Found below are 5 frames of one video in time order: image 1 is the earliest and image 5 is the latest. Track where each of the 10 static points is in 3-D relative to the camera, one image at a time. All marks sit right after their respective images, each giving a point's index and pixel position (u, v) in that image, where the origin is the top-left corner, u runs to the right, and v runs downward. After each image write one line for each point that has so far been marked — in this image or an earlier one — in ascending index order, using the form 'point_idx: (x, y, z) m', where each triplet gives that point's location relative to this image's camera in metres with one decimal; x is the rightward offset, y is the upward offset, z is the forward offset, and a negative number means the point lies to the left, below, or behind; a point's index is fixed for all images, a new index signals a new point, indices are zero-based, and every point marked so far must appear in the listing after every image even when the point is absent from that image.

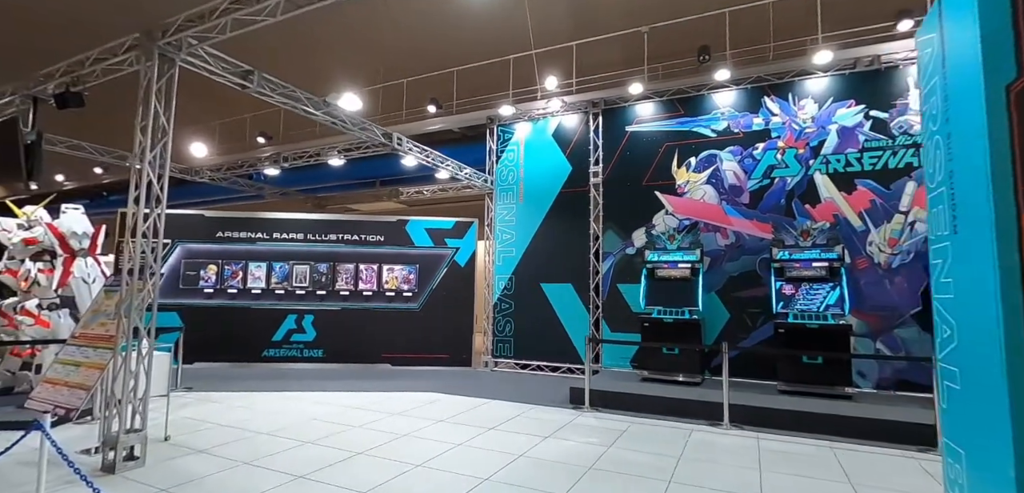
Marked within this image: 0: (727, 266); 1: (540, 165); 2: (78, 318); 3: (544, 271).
0: (+2.9, -0.3, +6.9) m
1: (+0.5, +1.3, +8.3) m
2: (-4.4, -0.8, +5.2) m
3: (+0.5, -0.4, +8.1) m
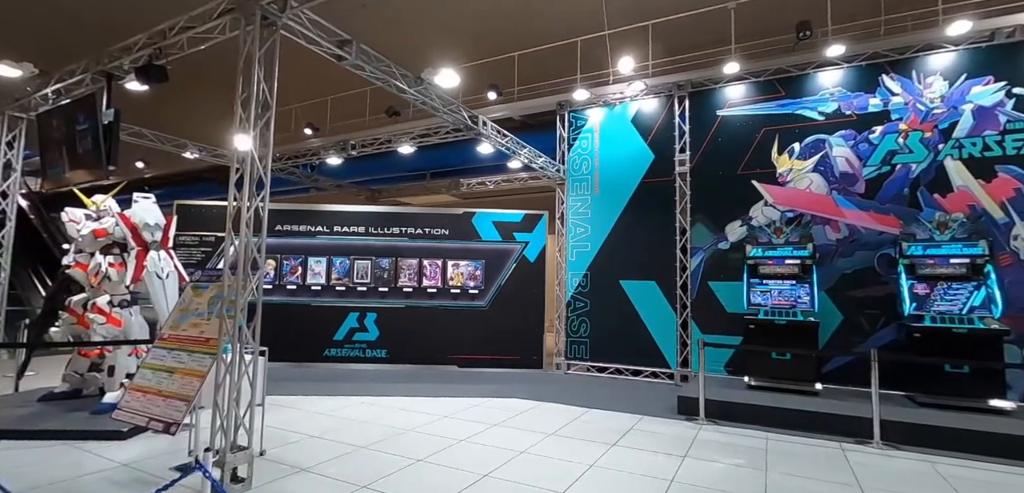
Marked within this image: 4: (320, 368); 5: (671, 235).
0: (+4.0, -0.2, +6.2) m
1: (+1.6, +1.4, +7.7) m
2: (-3.4, -0.7, +4.8) m
3: (+1.6, -0.3, +7.5) m
4: (-2.9, -1.9, +7.8) m
5: (+2.2, +0.2, +7.2) m
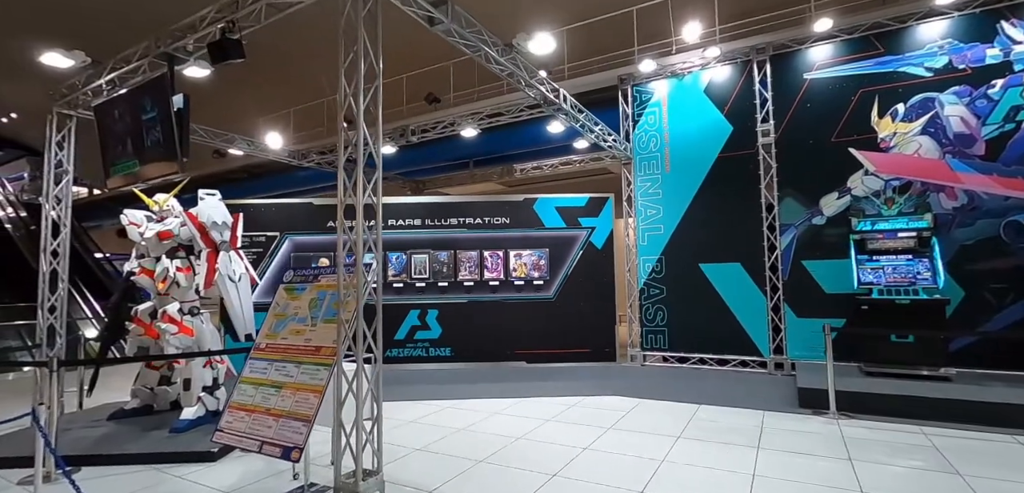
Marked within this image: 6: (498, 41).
0: (+4.9, +0.1, +5.6) m
1: (+2.5, +1.7, +7.2) m
2: (-2.4, -0.7, +4.4) m
3: (+2.6, 0.0, +7.0) m
4: (-1.9, -1.8, +7.5) m
5: (+3.2, +0.4, +6.7) m
6: (-0.1, +1.6, +4.0) m
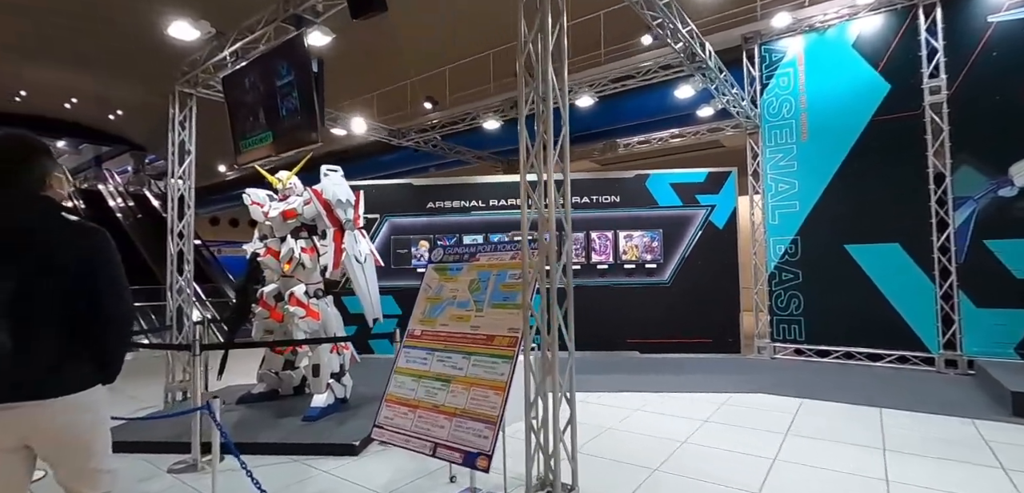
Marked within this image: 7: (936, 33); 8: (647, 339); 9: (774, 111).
0: (+6.1, +0.4, +4.5) m
1: (+3.9, +1.9, +6.3) m
2: (-1.3, -0.5, +4.2) m
3: (+4.0, +0.2, +6.1) m
4: (-0.4, -1.5, +7.1) m
5: (+4.6, +0.7, +5.7) m
6: (+1.0, +1.8, +3.4) m
7: (+4.7, +2.4, +5.7) m
8: (+1.8, -1.2, +6.9) m
9: (+3.4, +1.7, +6.7) m
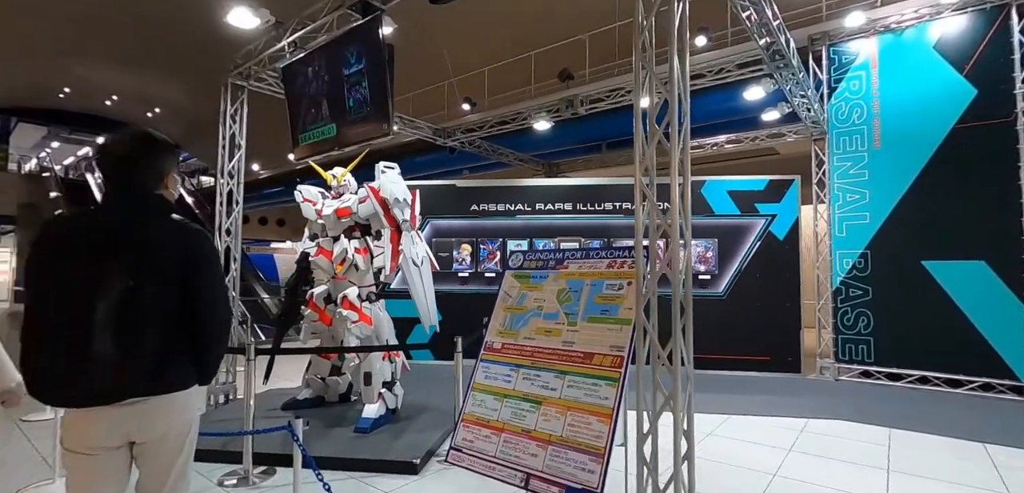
0: (+6.6, +0.2, +4.0) m
1: (+4.5, +1.8, +5.9) m
2: (-0.8, -0.5, +3.9) m
3: (+4.6, 0.0, +5.7) m
4: (+0.2, -1.6, +6.9) m
5: (+5.1, +0.5, +5.3) m
6: (+1.5, +1.7, +3.2) m
7: (+5.3, +2.2, +5.2) m
8: (+2.4, -1.4, +6.5) m
9: (+4.0, +1.6, +6.3) m
